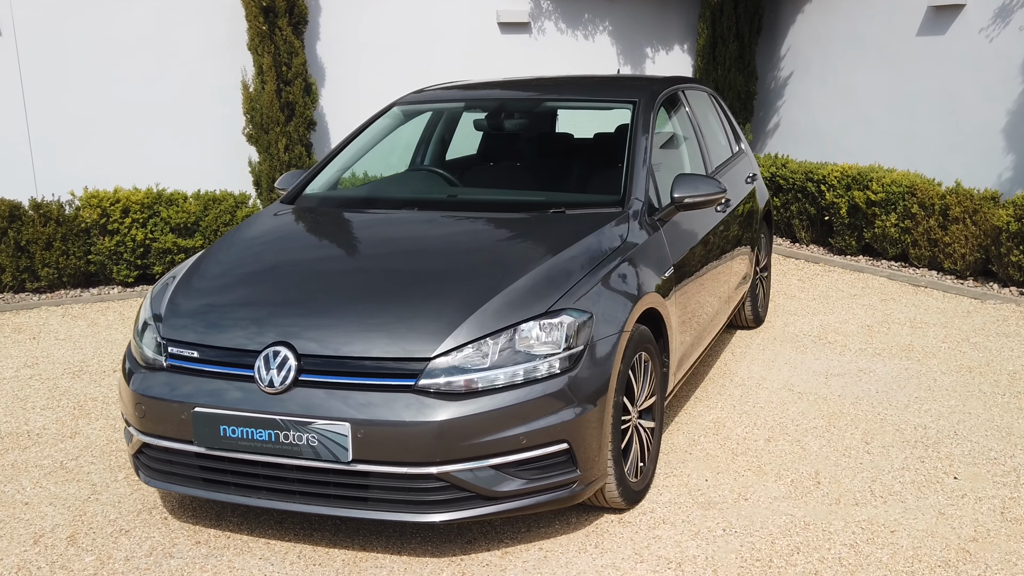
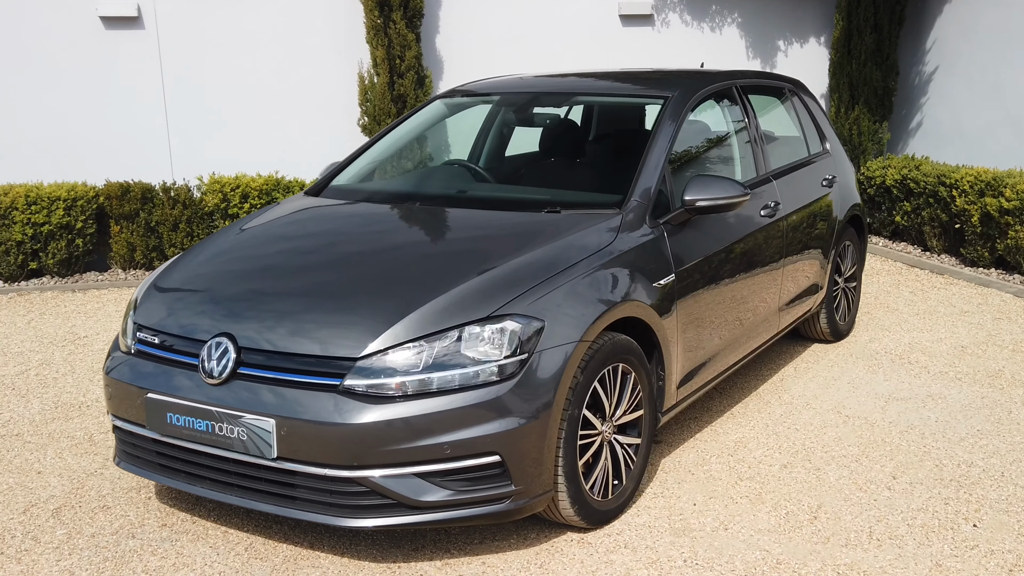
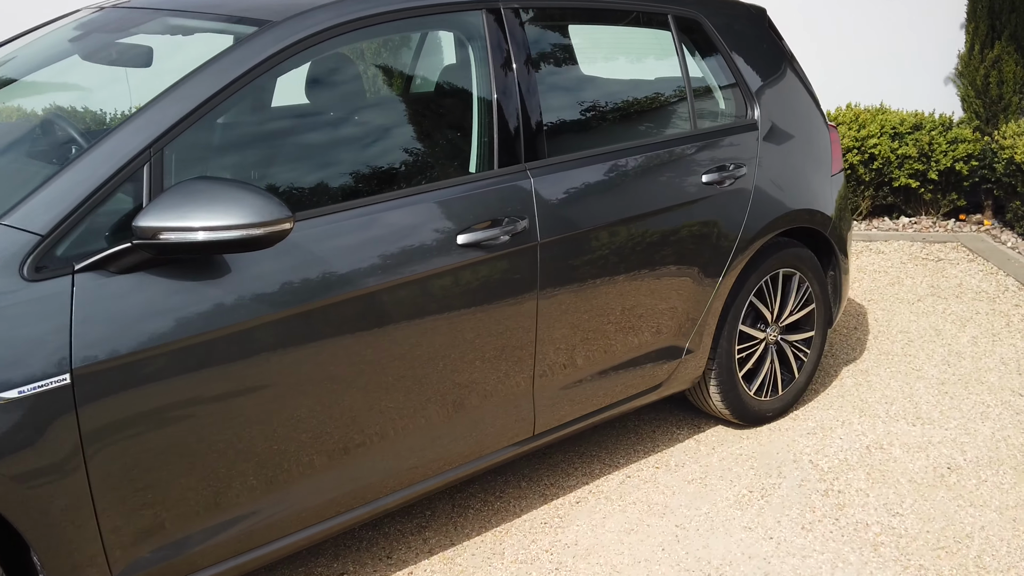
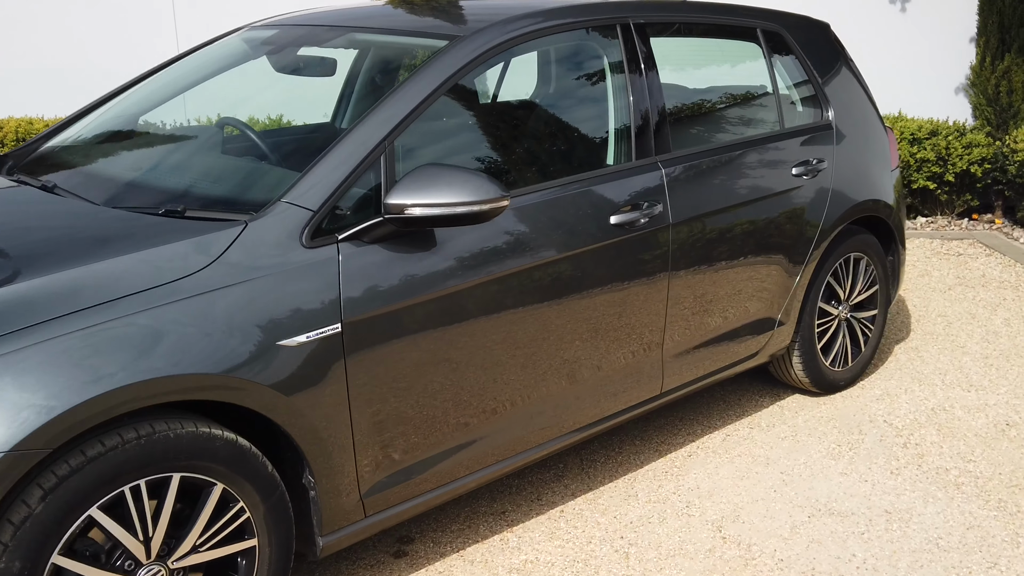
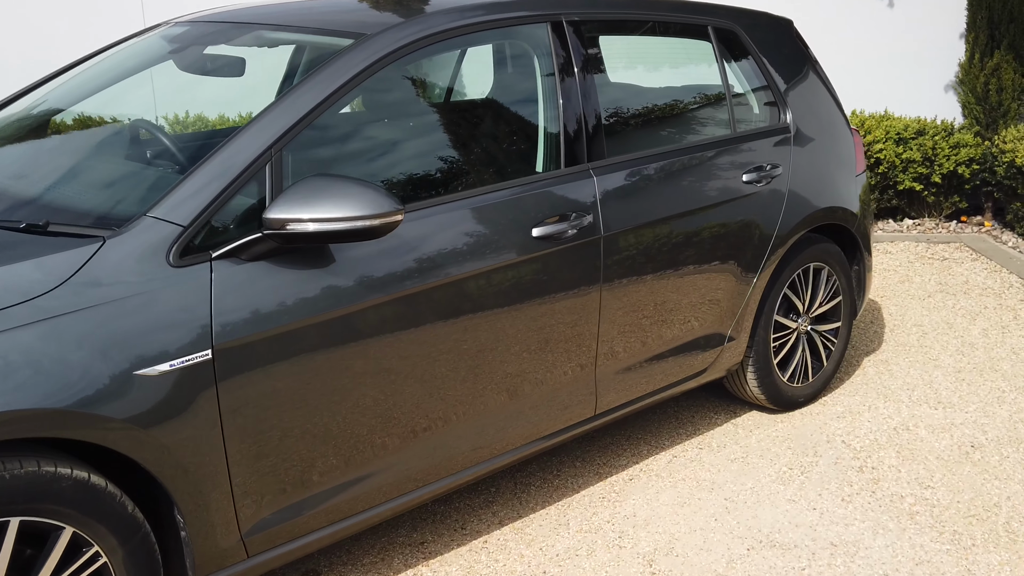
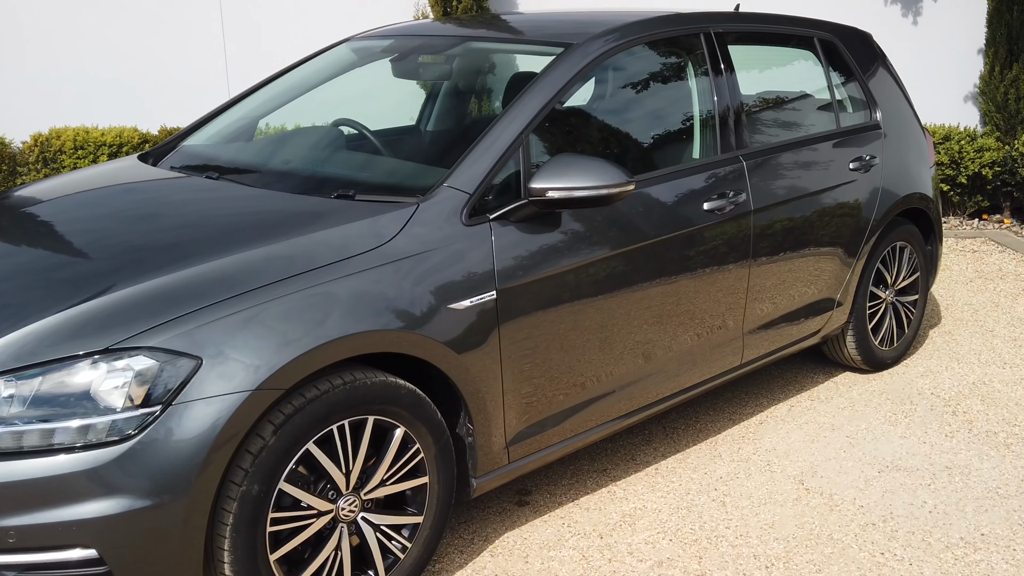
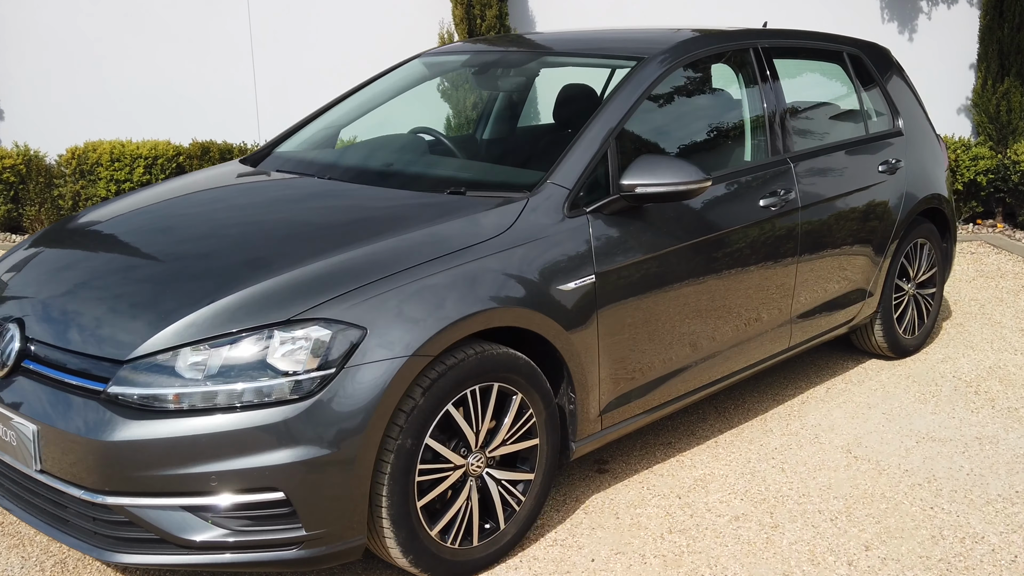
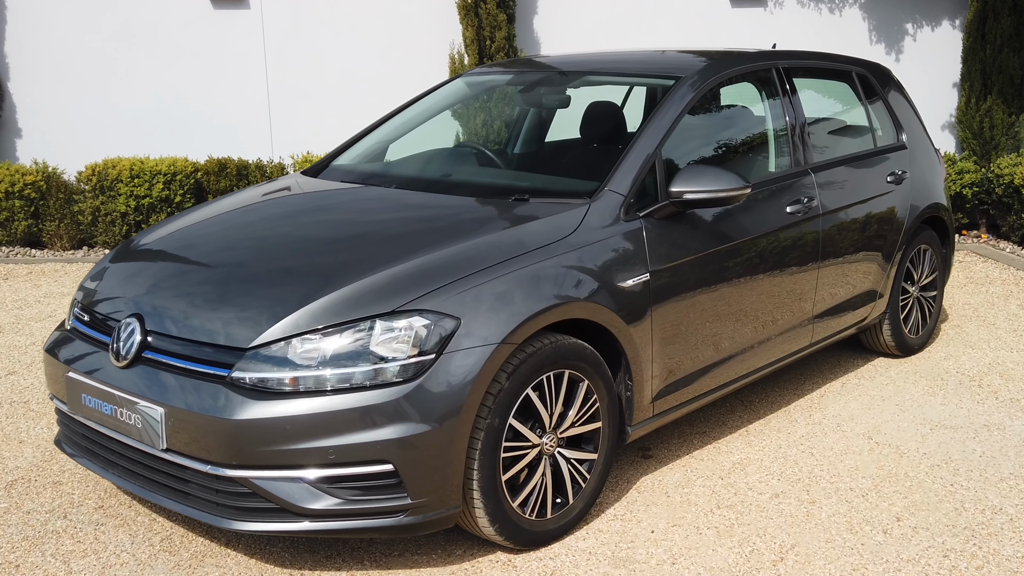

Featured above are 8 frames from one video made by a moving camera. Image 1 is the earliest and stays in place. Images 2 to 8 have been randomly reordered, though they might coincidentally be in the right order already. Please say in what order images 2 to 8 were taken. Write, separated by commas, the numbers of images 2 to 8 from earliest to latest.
2, 8, 7, 6, 4, 5, 3
